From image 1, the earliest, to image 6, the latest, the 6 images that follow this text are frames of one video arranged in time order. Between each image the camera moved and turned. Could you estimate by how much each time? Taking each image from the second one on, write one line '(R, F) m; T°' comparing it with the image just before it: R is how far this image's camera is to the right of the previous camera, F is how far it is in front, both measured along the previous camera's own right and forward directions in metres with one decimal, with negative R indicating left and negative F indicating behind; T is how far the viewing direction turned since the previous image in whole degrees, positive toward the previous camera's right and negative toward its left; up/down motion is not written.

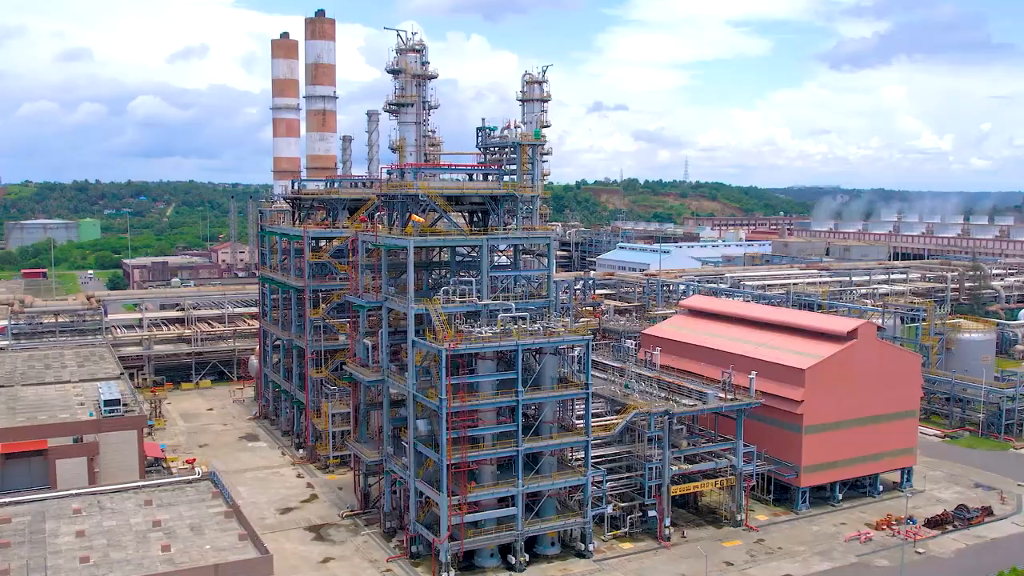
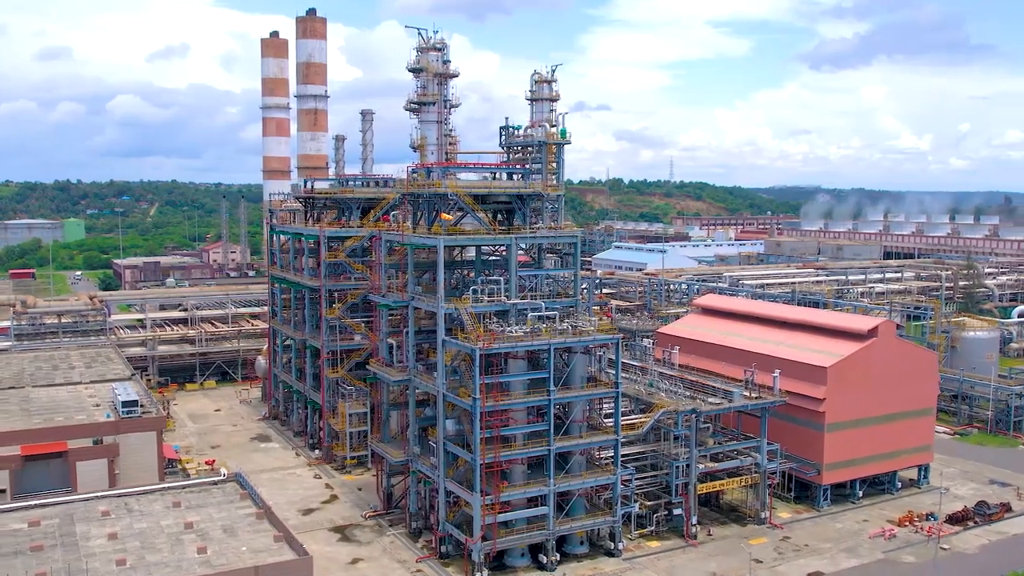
(-1.6, 0.0) m; +1°
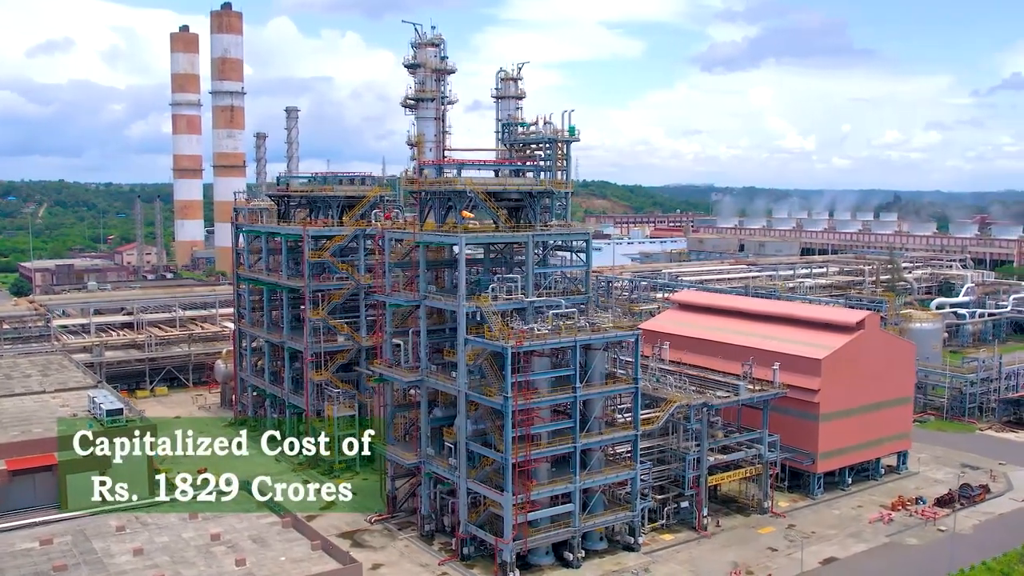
(-4.0, +0.4) m; +6°
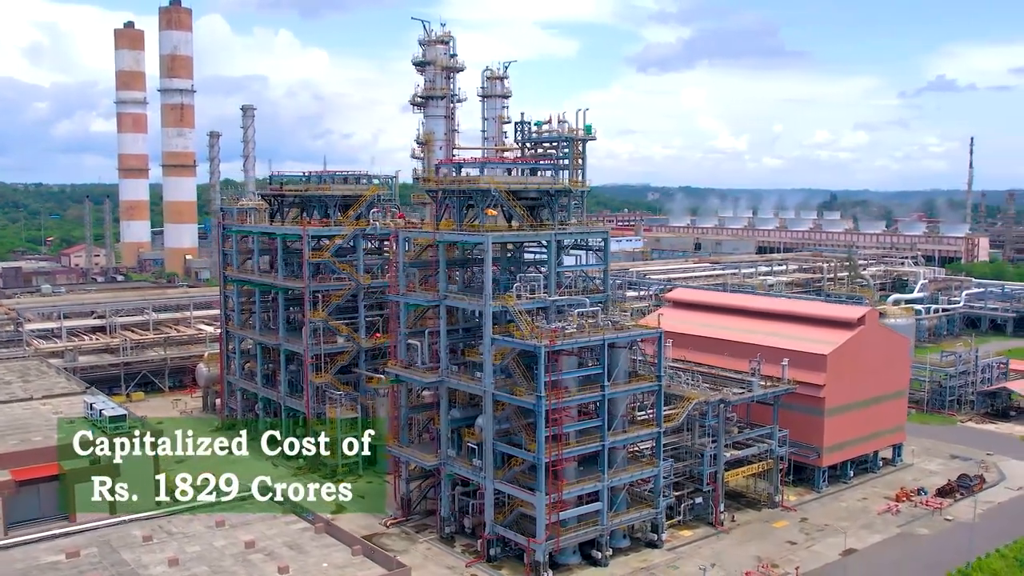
(-2.8, +0.2) m; +4°
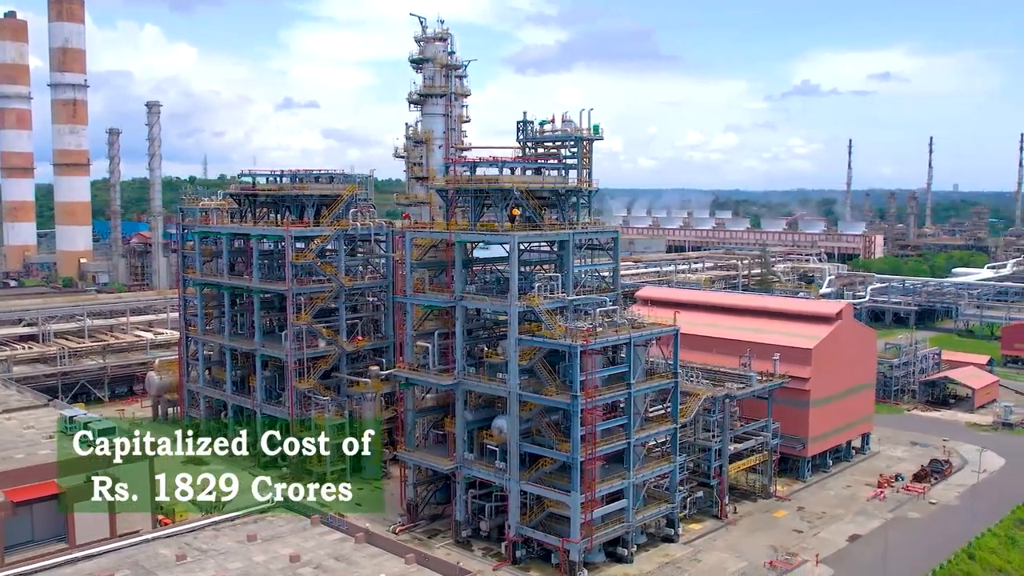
(-4.6, +0.5) m; +7°
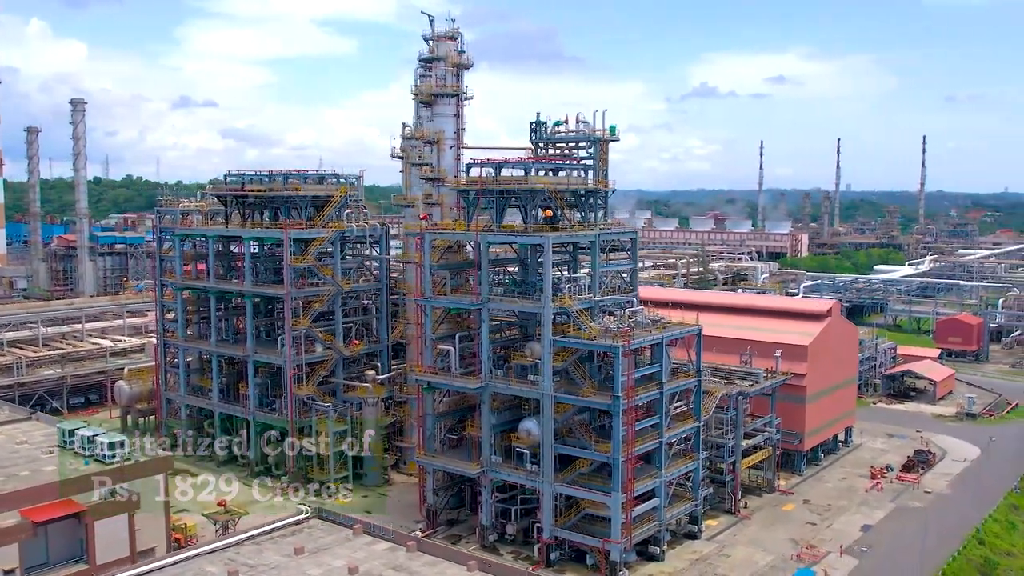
(-4.0, +0.4) m; +6°
